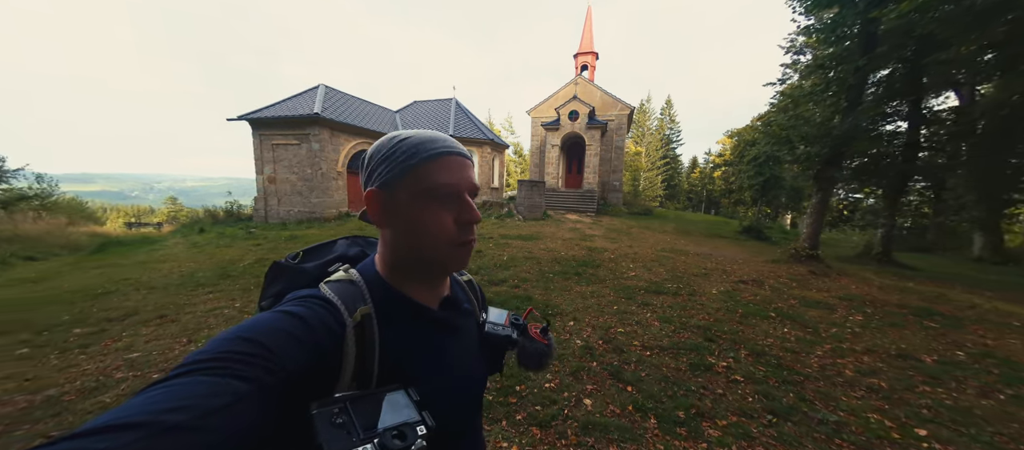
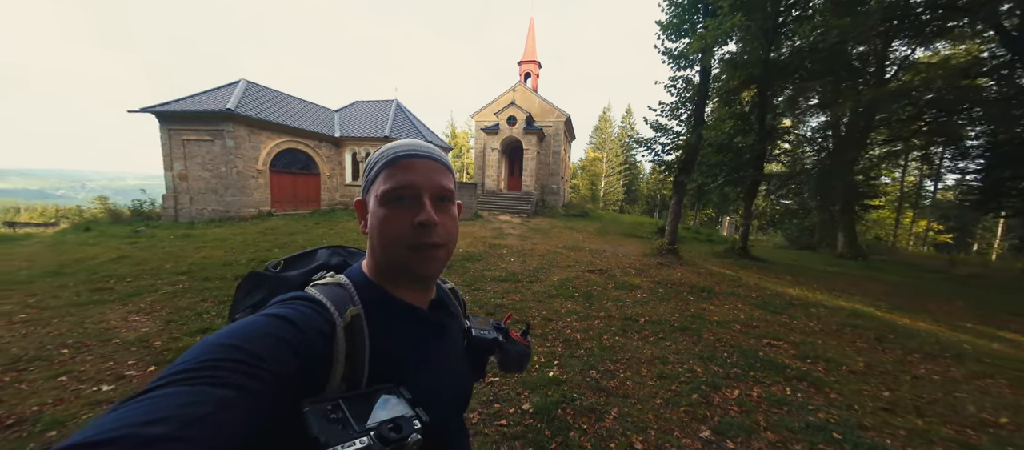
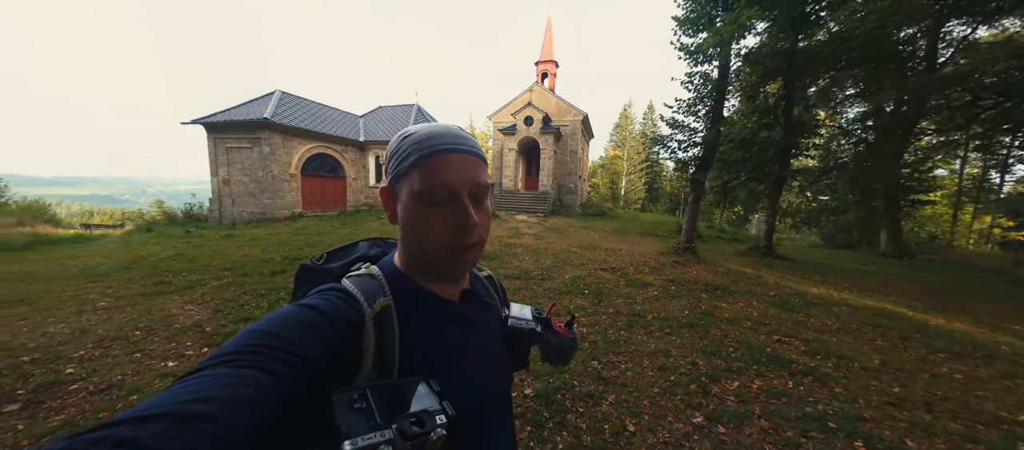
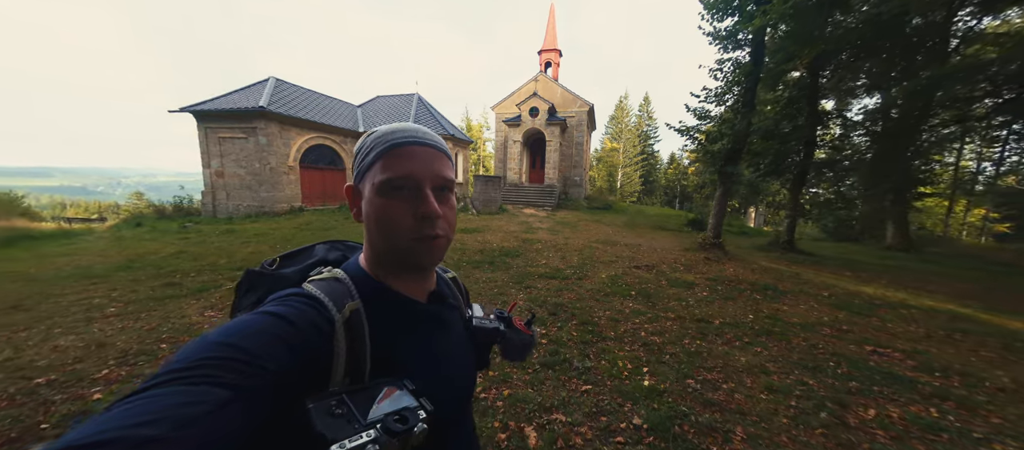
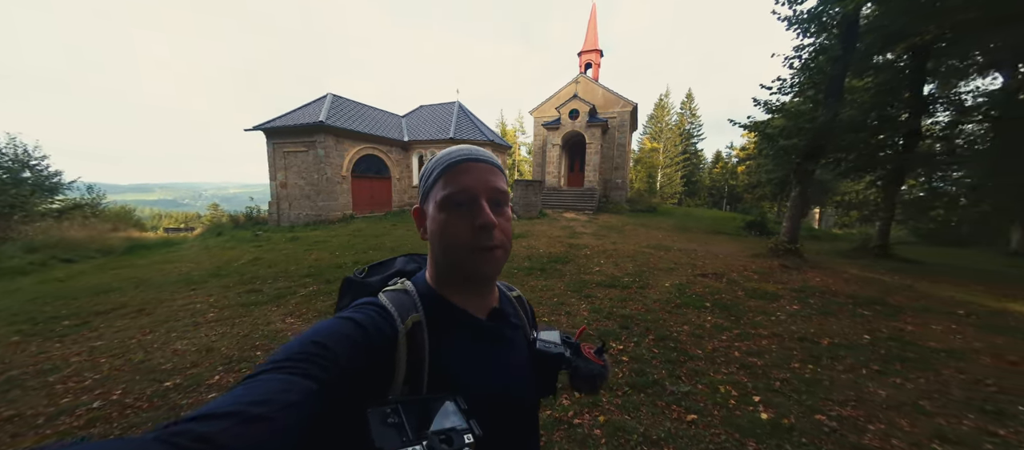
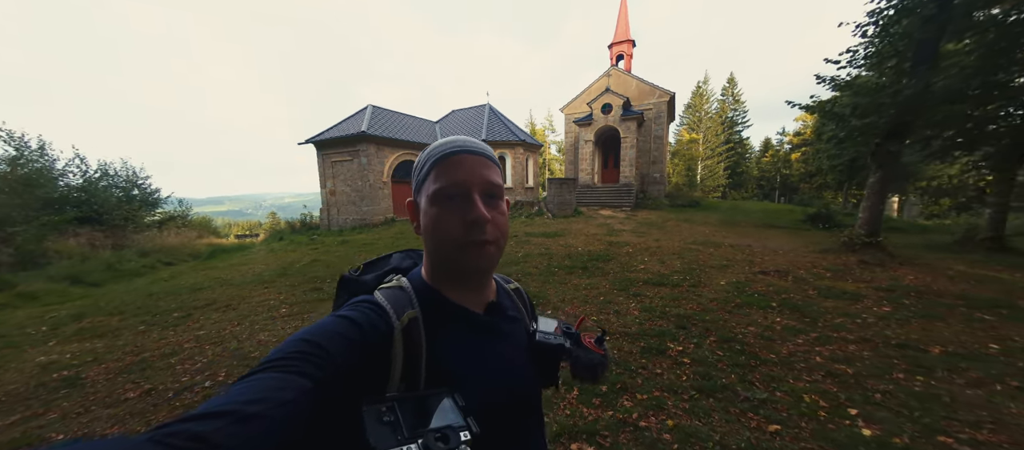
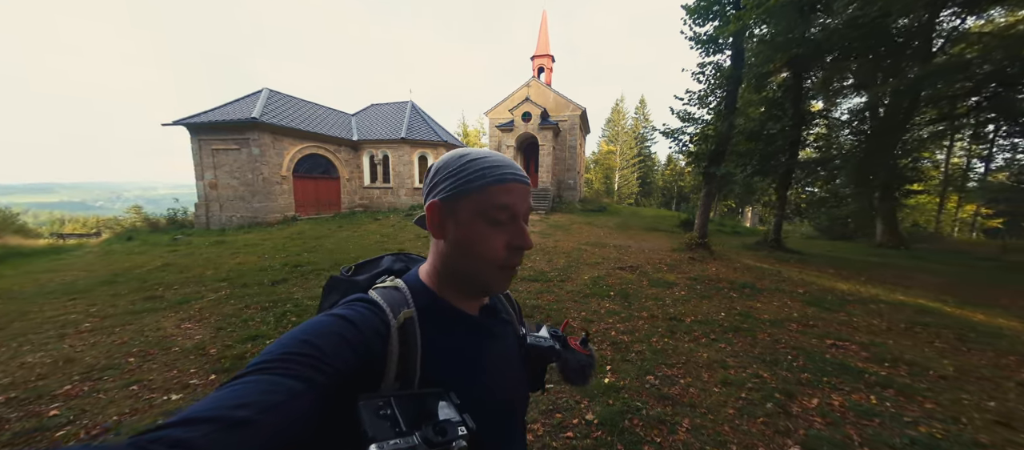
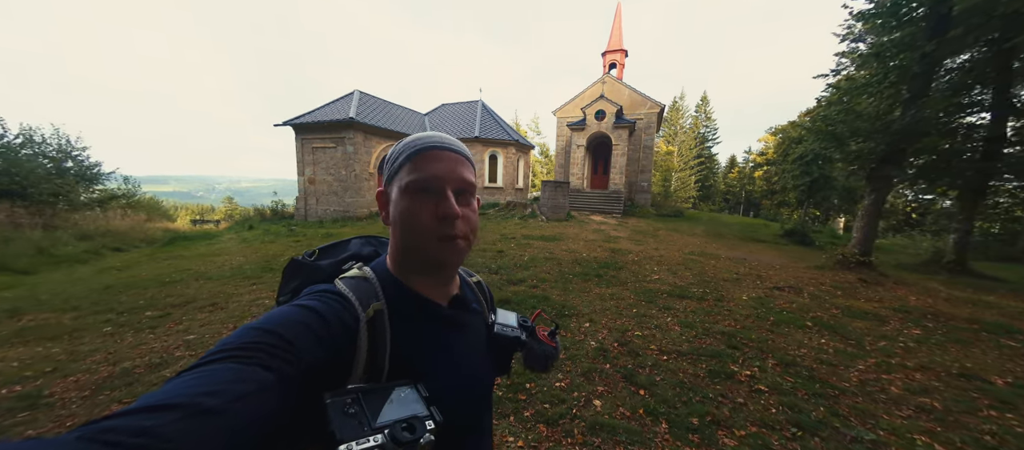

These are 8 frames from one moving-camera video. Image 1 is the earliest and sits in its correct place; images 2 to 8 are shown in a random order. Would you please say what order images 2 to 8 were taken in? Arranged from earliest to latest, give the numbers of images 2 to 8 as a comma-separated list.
8, 6, 5, 4, 7, 2, 3
